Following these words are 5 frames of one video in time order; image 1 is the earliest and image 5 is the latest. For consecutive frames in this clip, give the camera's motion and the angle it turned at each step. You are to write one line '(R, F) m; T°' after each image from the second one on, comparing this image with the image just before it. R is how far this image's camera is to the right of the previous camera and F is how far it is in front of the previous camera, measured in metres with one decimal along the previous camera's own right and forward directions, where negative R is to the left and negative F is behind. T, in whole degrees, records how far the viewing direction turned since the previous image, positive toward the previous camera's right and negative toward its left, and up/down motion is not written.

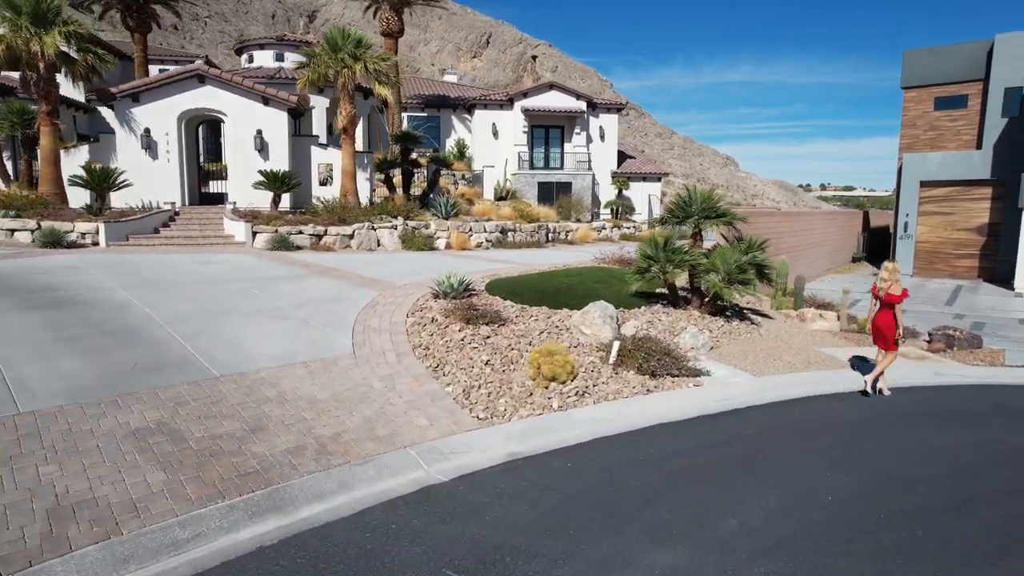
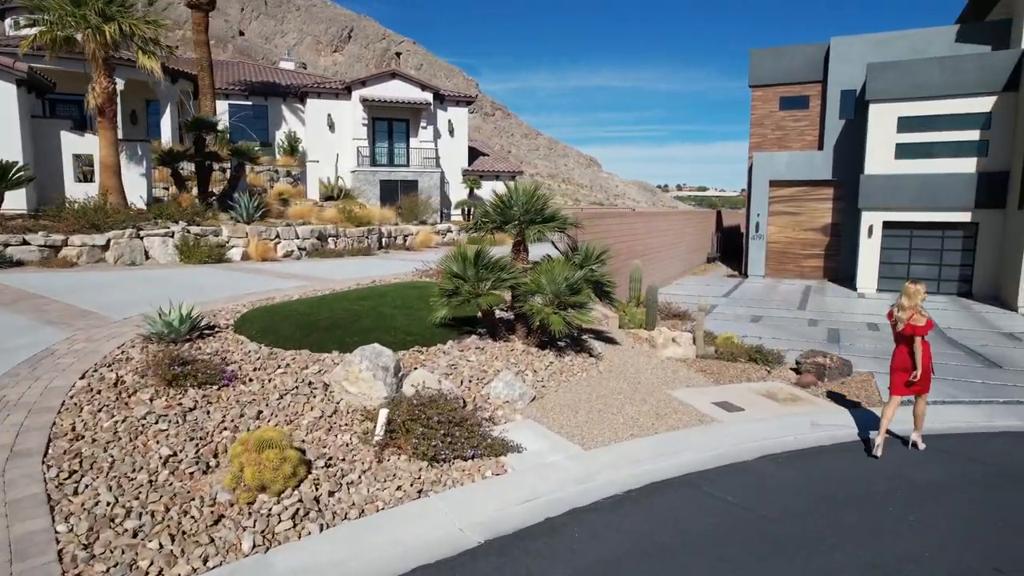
(+1.3, +2.7) m; +10°
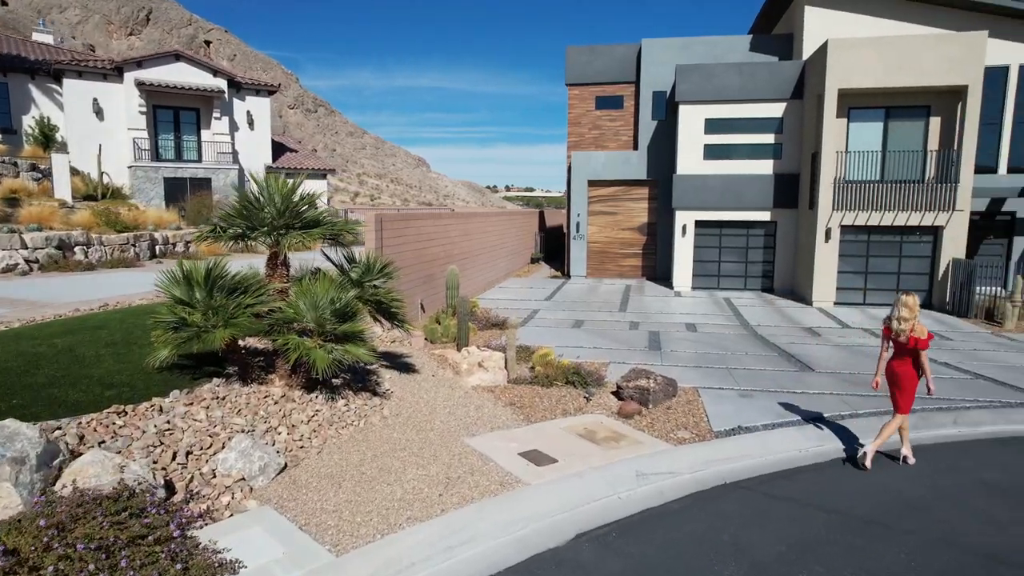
(+0.7, +1.7) m; +14°
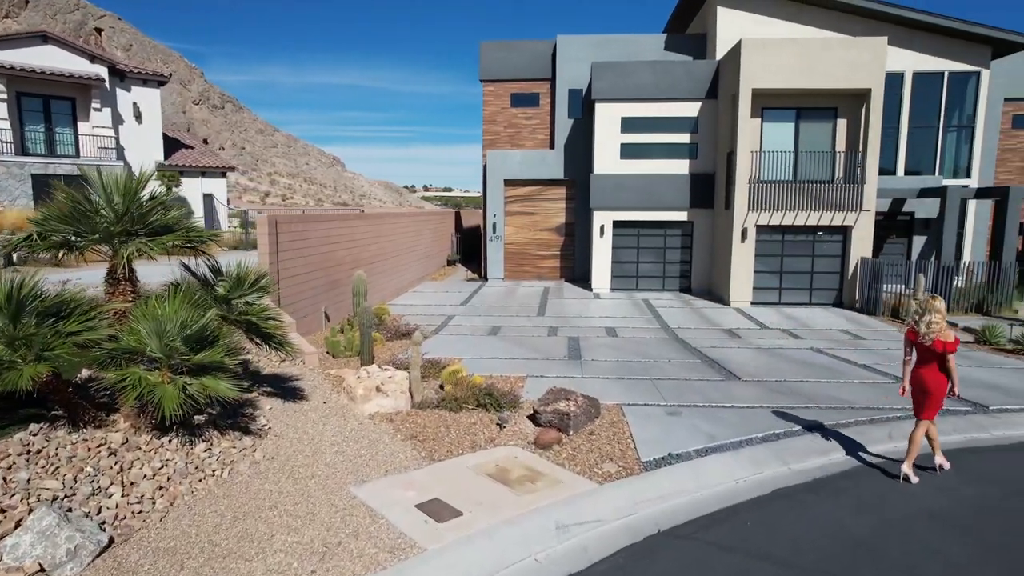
(+0.2, +0.9) m; +7°
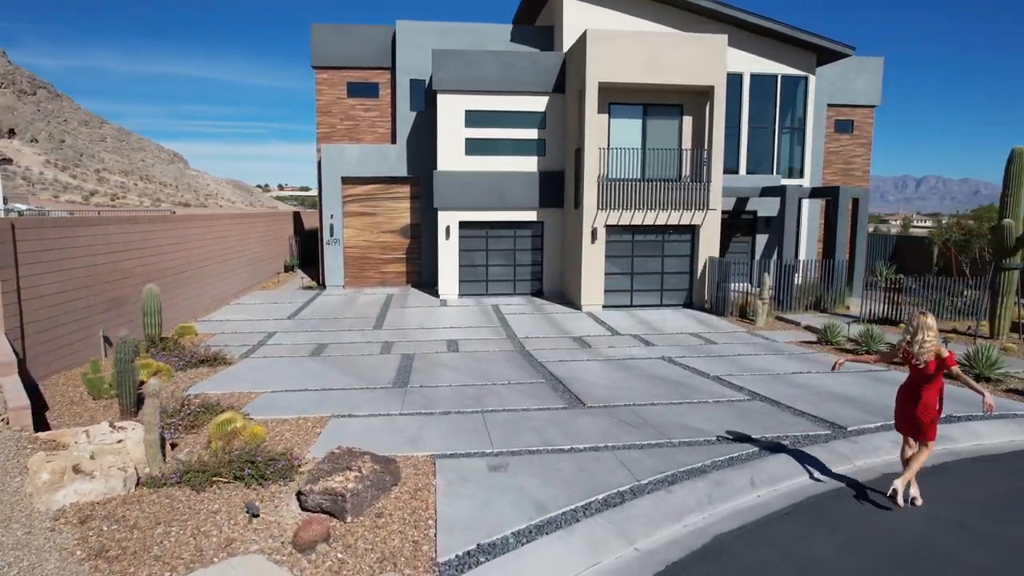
(+0.8, +1.7) m; +11°
